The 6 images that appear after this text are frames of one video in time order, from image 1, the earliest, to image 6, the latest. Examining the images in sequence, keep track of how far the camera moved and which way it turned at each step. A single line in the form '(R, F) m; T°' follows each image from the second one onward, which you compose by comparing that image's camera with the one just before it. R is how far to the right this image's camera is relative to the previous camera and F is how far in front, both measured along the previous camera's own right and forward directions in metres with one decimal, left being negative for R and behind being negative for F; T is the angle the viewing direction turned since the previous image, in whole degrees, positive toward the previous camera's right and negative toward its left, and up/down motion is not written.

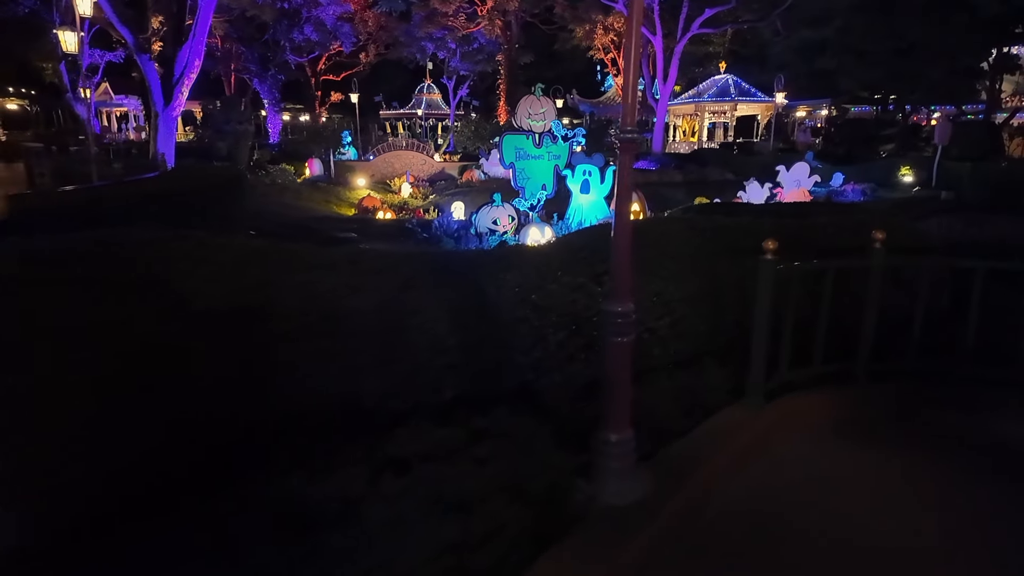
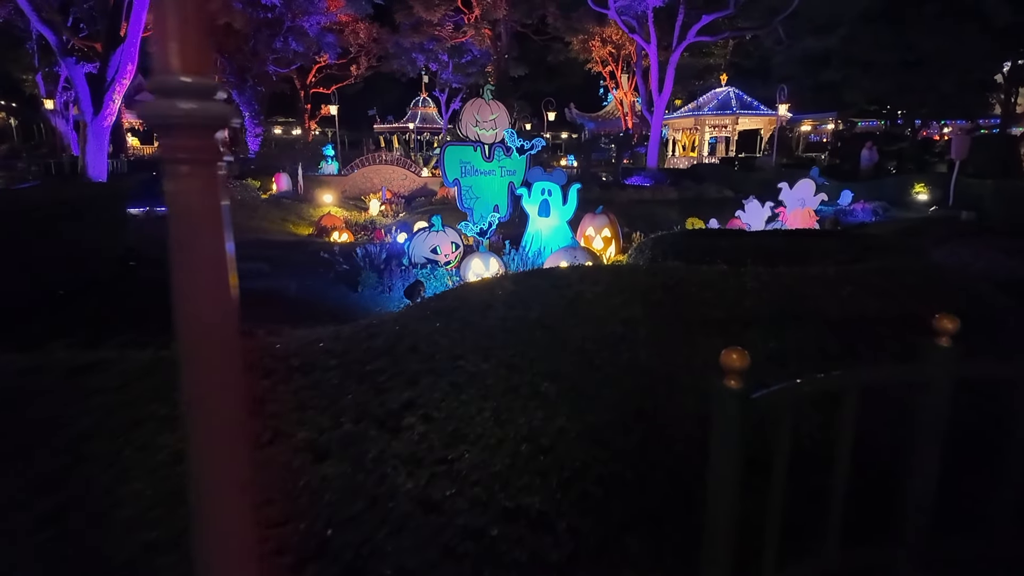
(+1.0, +2.2) m; 0°
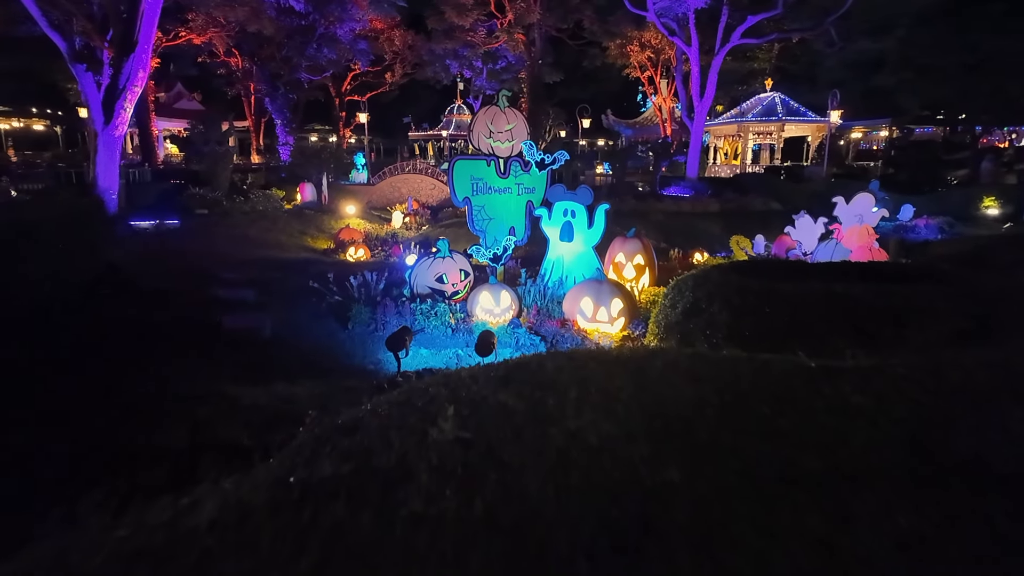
(+0.3, +1.4) m; -3°
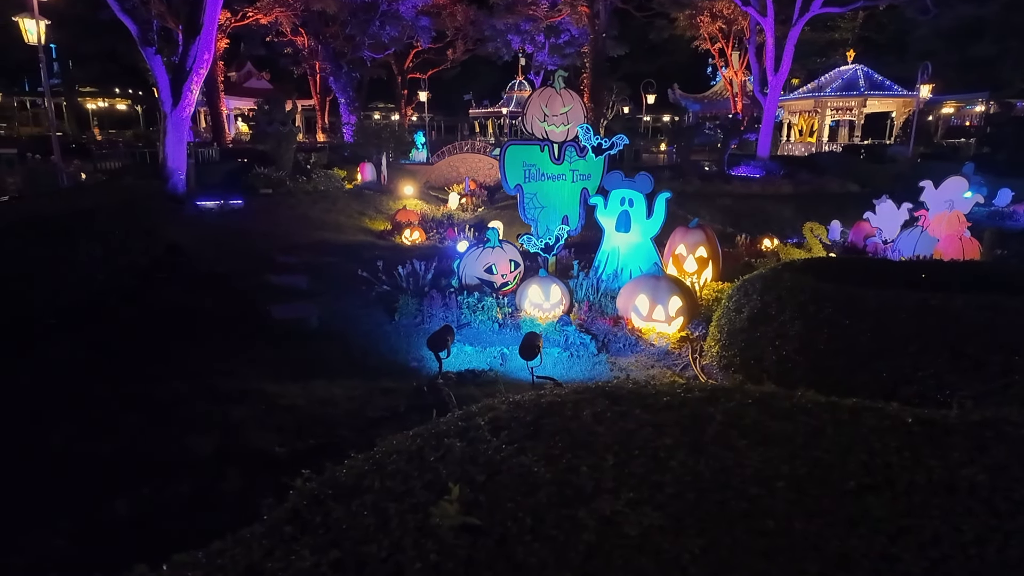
(+0.1, +0.4) m; -5°
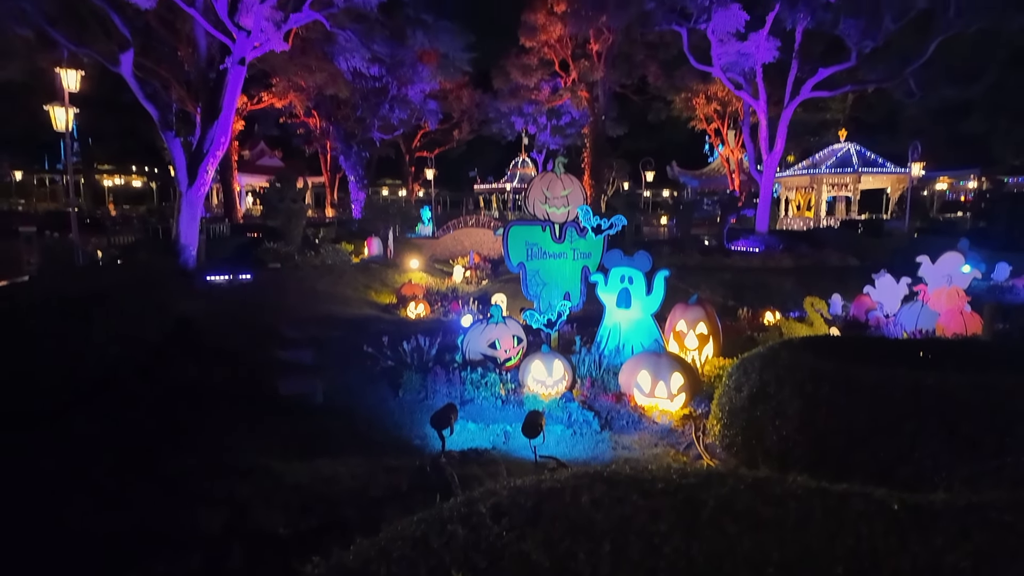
(0.0, -0.1) m; 0°
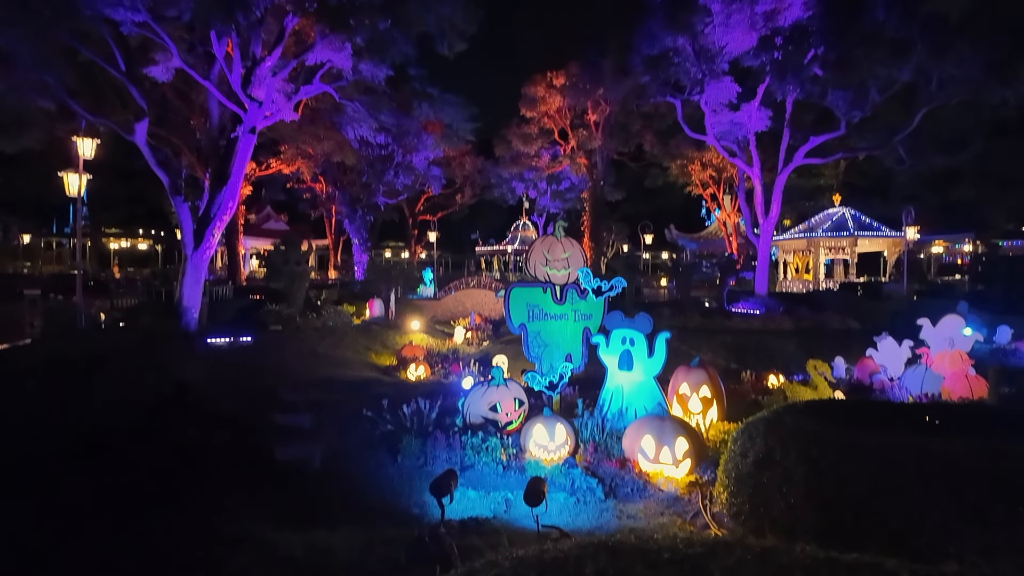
(0.0, 0.0) m; 0°
